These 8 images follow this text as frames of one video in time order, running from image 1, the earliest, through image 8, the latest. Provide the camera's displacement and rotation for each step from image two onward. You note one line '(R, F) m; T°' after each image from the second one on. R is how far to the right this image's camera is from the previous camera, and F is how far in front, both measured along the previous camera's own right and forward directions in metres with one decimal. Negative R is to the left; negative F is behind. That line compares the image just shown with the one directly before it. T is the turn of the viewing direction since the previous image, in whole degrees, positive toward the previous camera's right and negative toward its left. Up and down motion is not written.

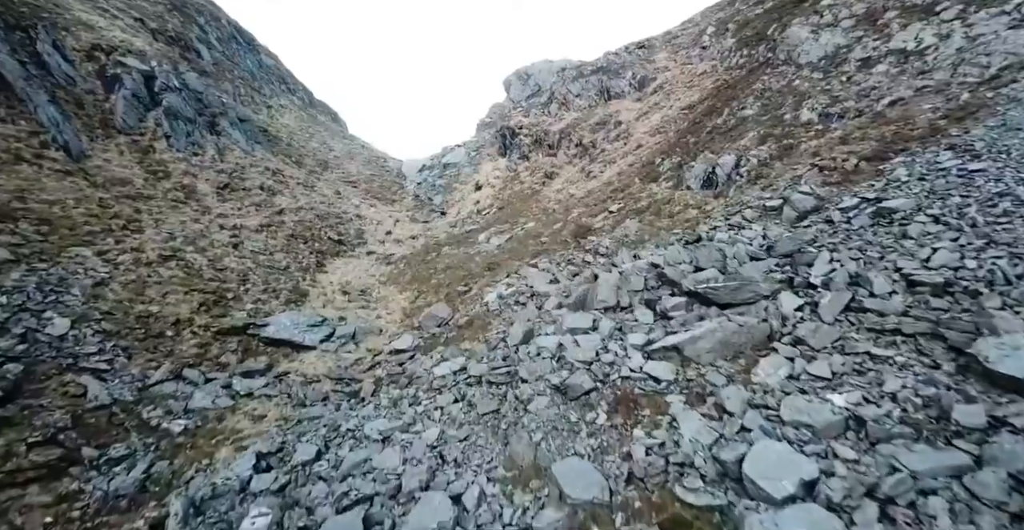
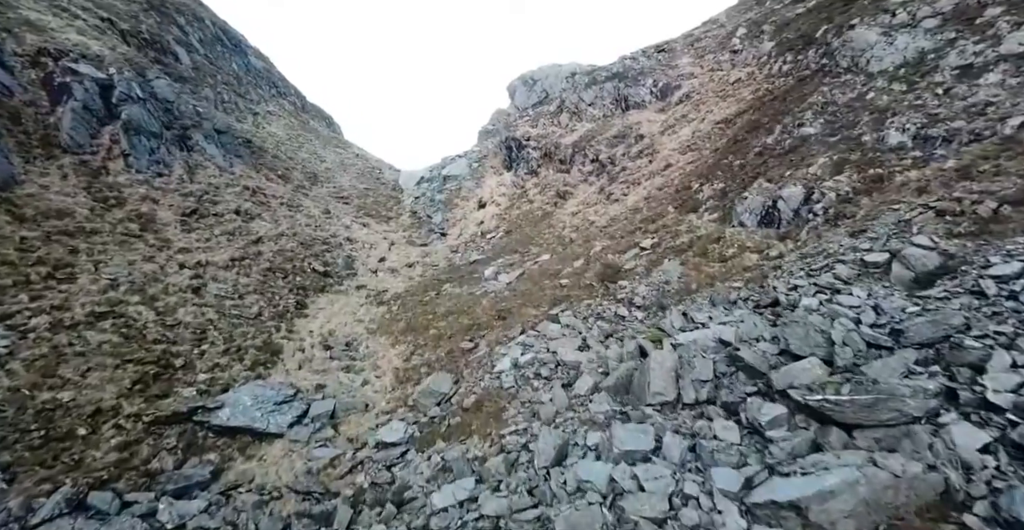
(-0.5, +2.9) m; 0°
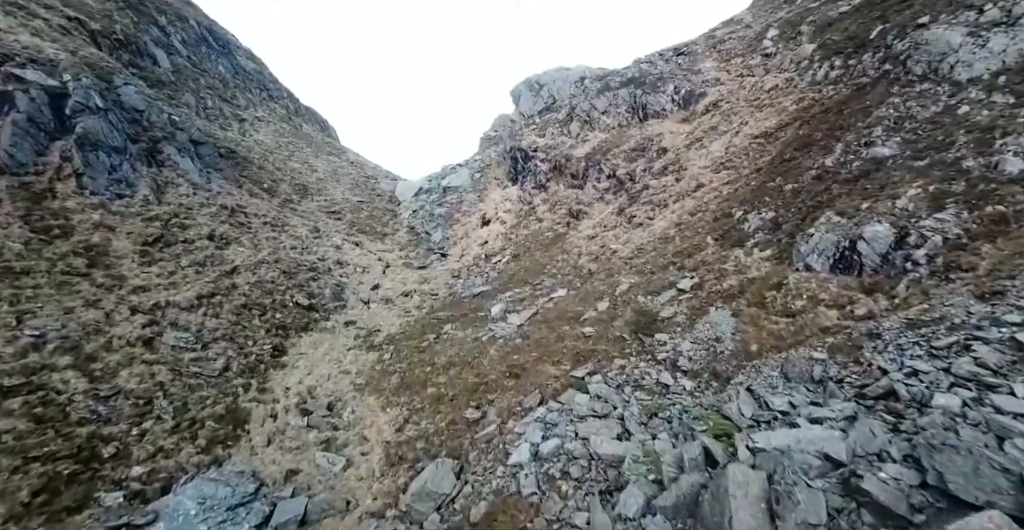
(-0.4, +2.5) m; 0°
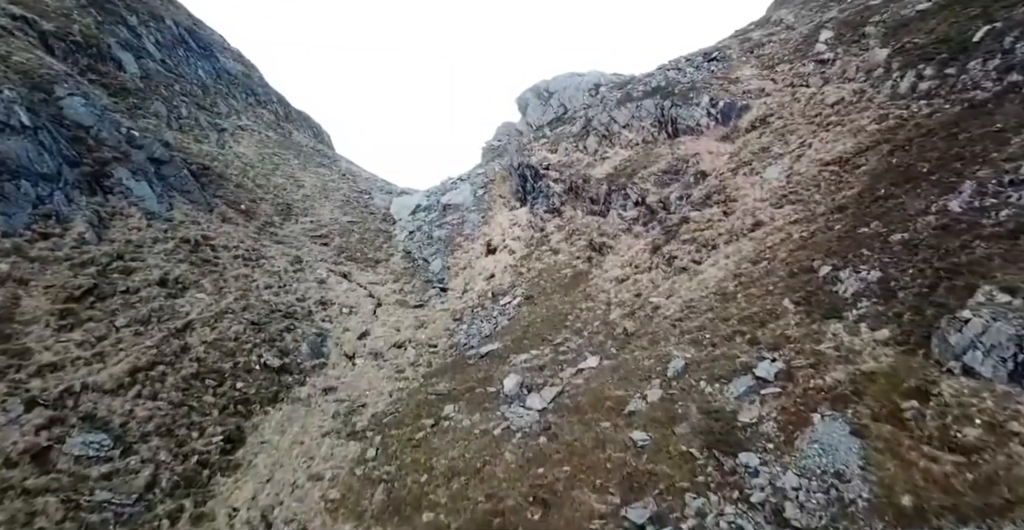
(-0.6, +3.3) m; 0°
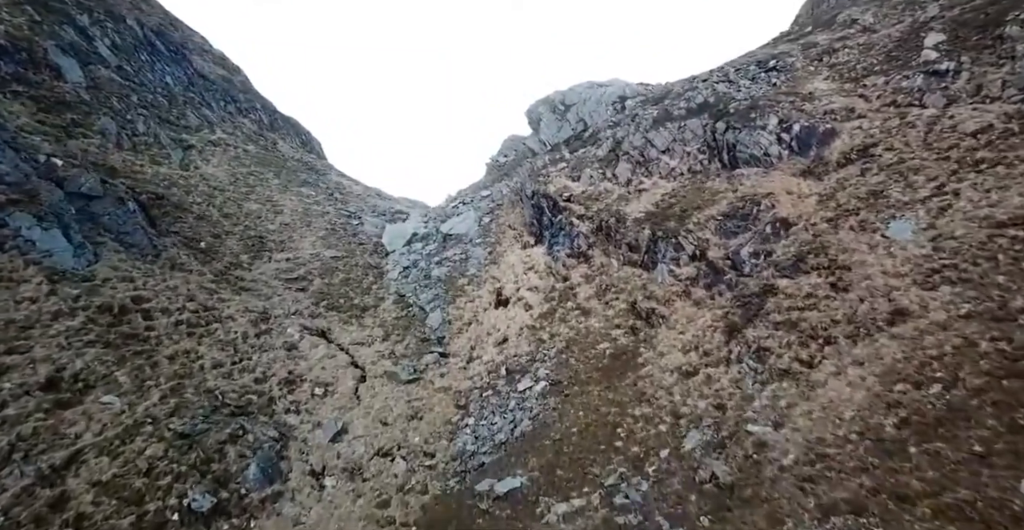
(-0.8, +4.6) m; 0°
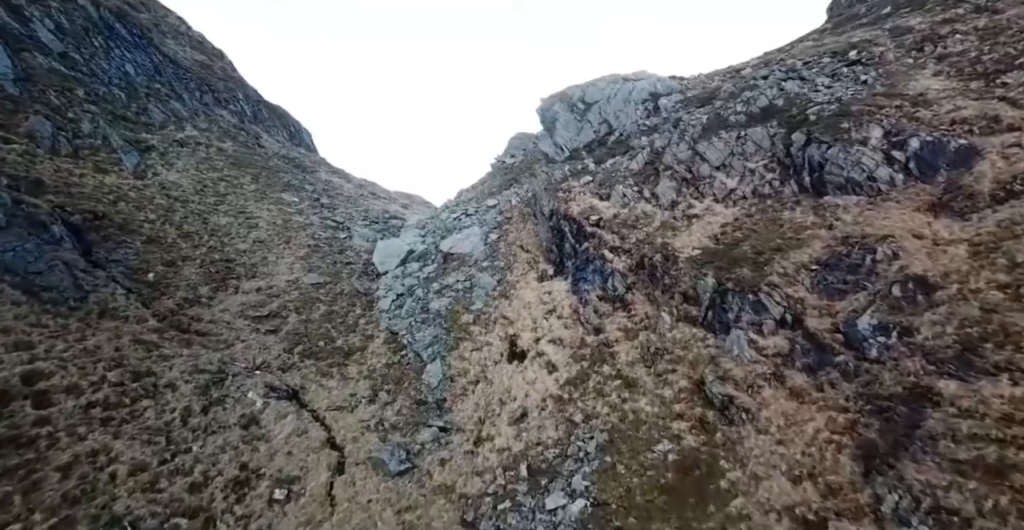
(-0.7, +4.2) m; 0°
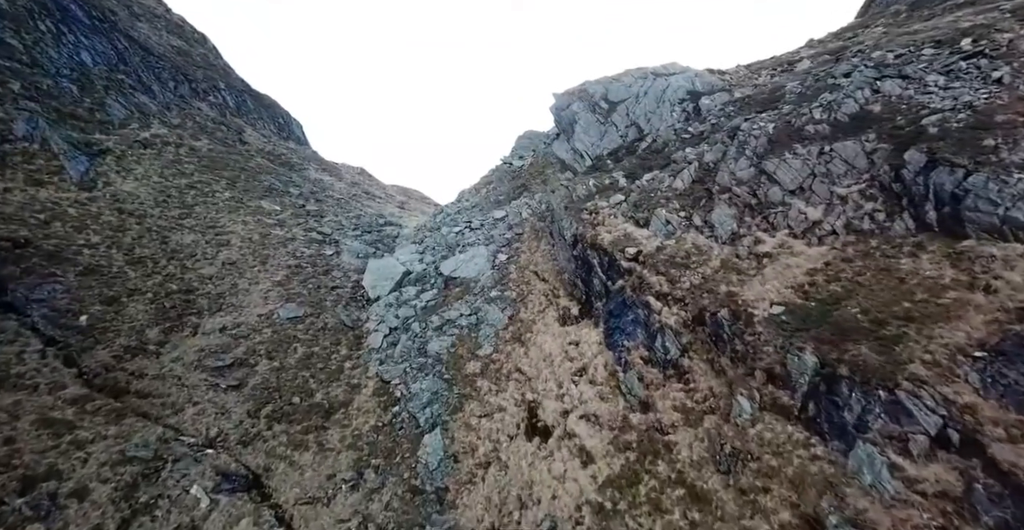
(-0.7, +3.8) m; 0°
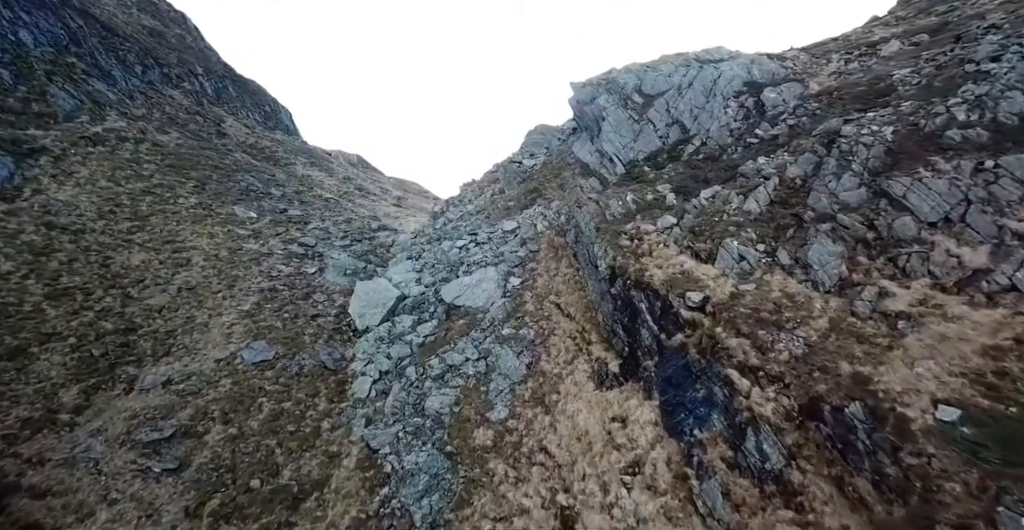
(-0.7, +4.0) m; 0°
